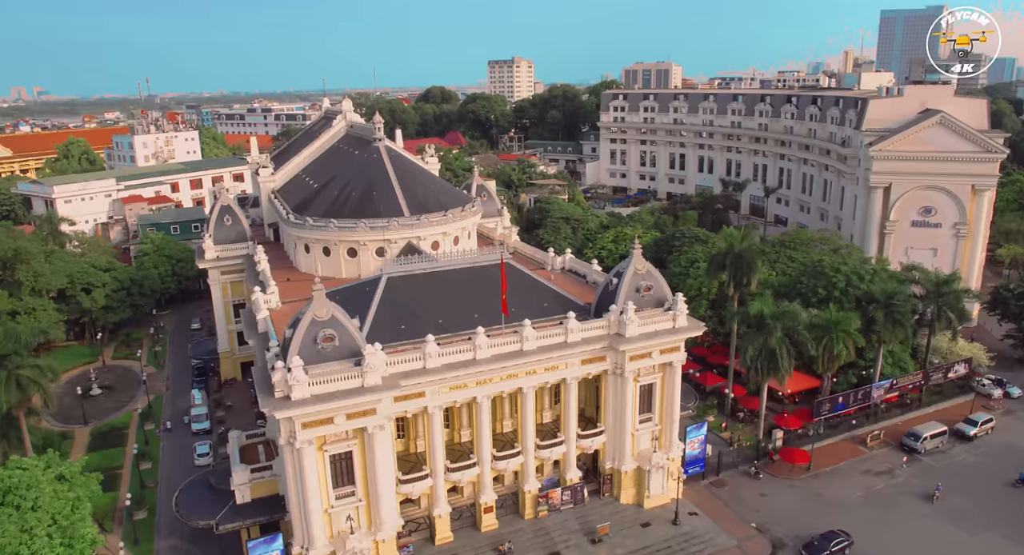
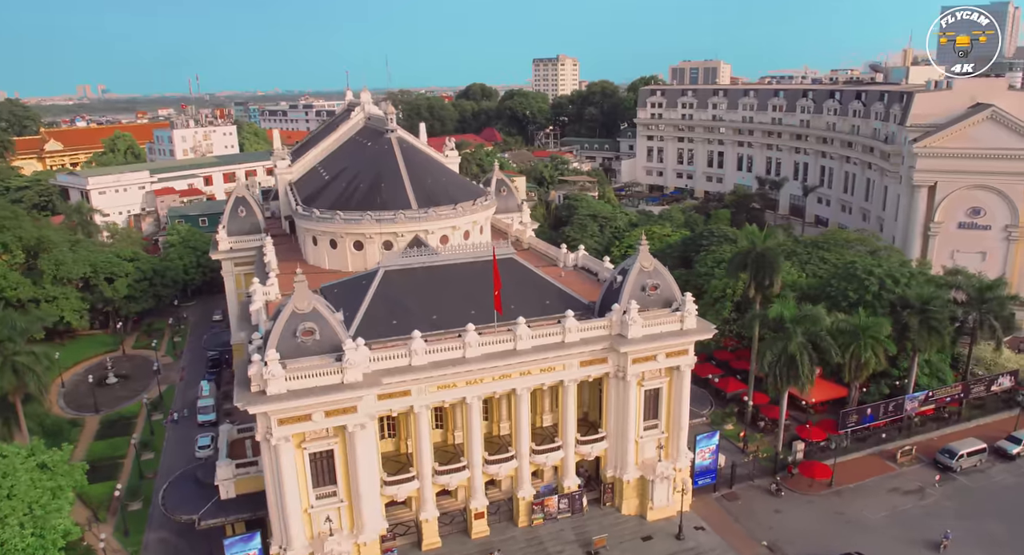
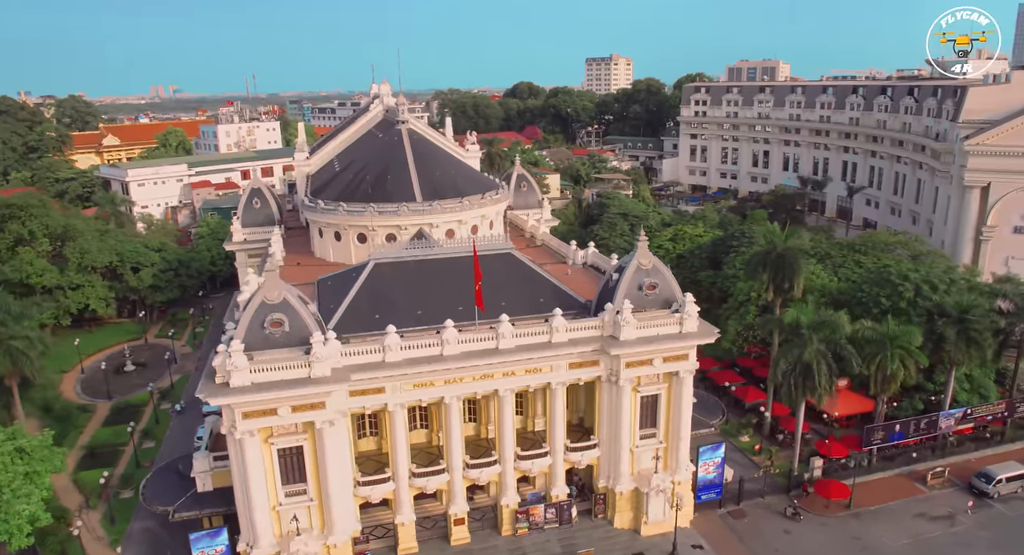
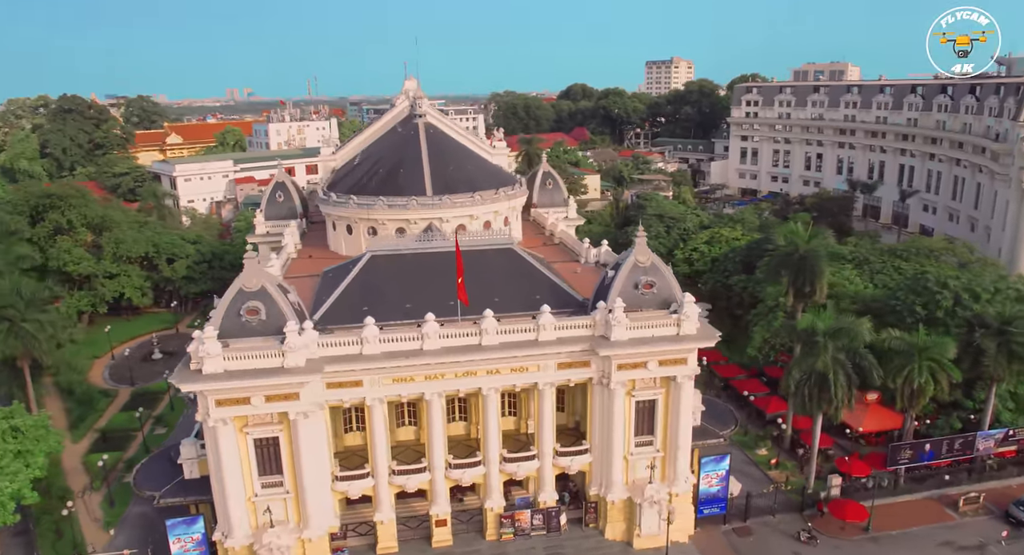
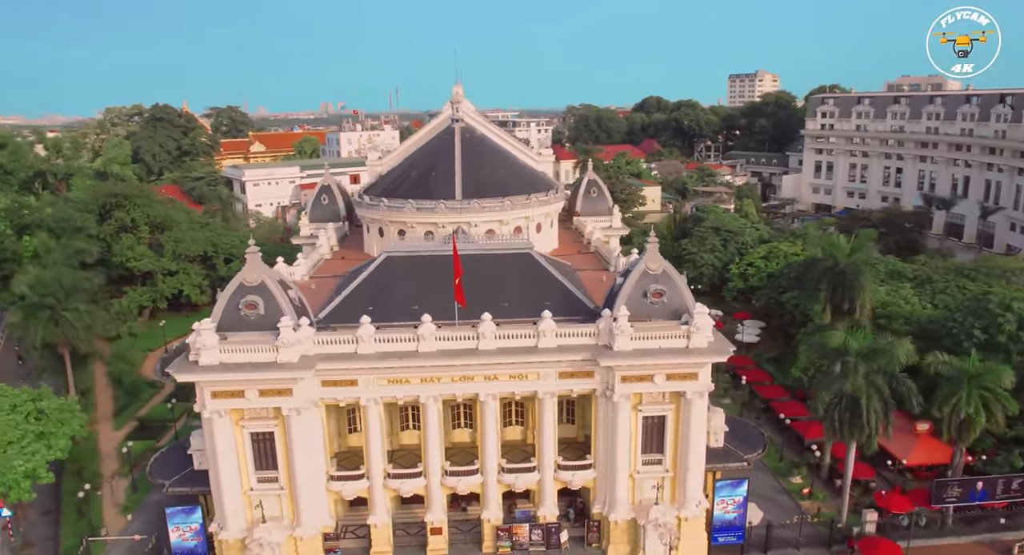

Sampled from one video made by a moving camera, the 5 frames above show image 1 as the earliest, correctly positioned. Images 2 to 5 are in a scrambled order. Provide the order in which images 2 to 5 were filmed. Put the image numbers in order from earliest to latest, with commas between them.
2, 3, 4, 5
